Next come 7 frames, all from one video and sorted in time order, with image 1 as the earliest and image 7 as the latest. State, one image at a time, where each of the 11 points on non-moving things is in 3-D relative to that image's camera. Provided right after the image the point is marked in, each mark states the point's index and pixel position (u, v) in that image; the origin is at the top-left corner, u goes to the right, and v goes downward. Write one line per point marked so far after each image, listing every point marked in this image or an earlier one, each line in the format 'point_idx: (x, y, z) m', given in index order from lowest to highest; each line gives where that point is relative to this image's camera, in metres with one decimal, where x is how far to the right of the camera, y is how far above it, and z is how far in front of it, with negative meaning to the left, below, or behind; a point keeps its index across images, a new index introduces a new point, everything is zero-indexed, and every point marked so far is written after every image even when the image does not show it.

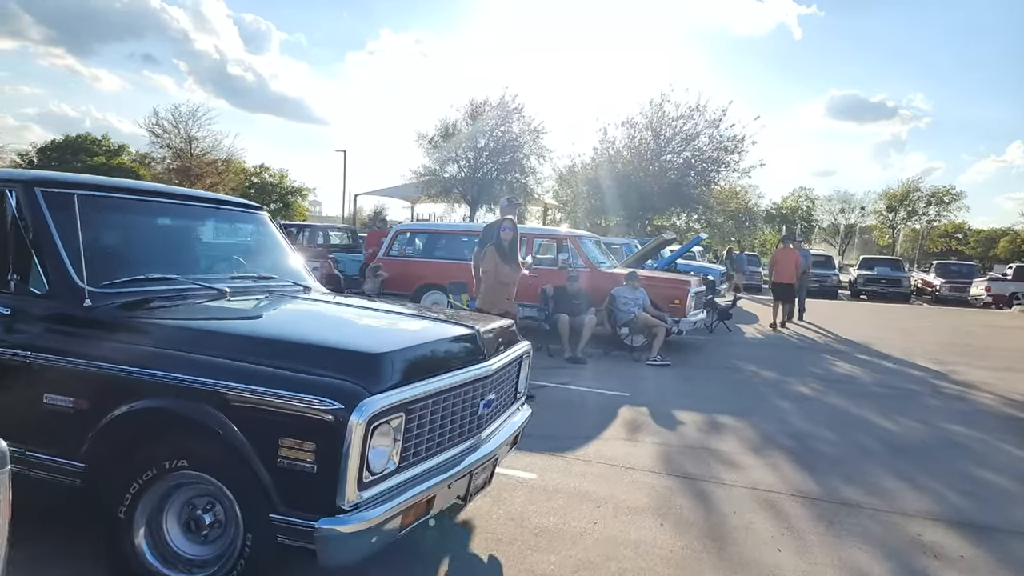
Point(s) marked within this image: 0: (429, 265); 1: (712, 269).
0: (-1.6, +0.4, +11.6) m
1: (+5.9, +0.6, +17.9) m
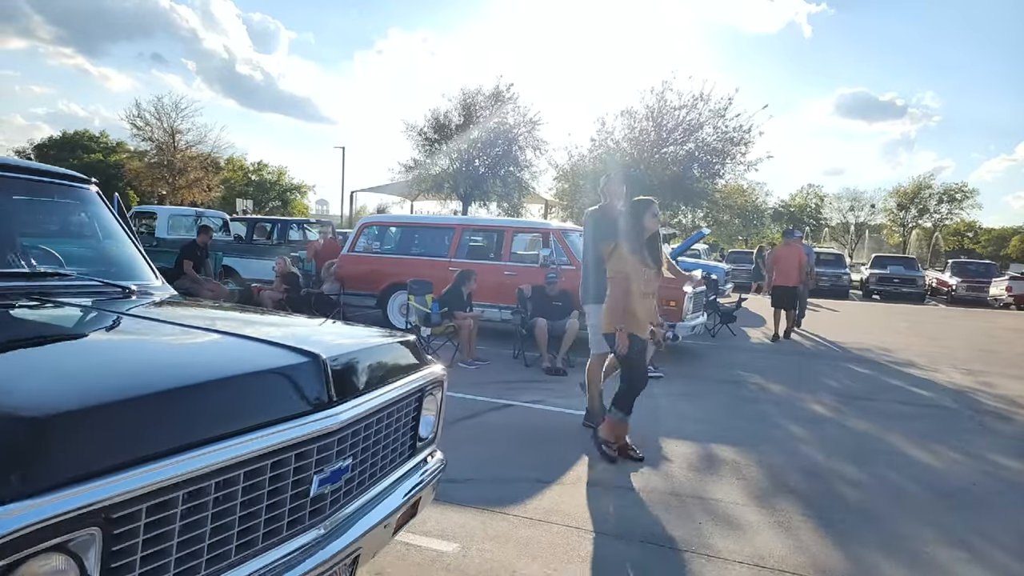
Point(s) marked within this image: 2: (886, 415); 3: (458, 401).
0: (-2.0, +0.4, +10.4) m
1: (+5.6, +0.6, +16.7) m
2: (+4.1, -1.4, +6.7) m
3: (-0.6, -1.2, +6.3) m
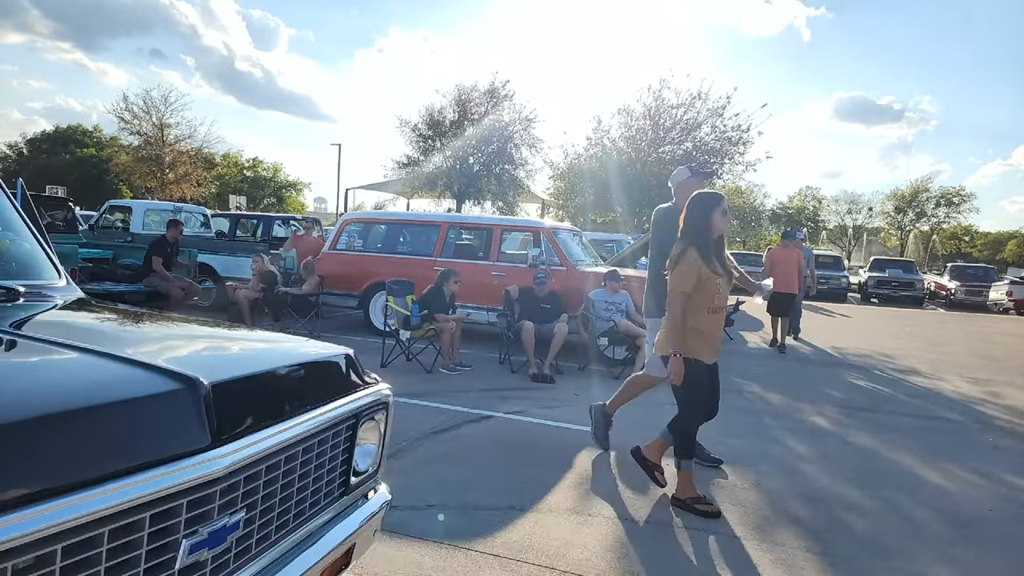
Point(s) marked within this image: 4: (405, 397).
0: (-2.1, +0.4, +10.0) m
1: (+5.4, +0.5, +16.2) m
2: (+3.9, -1.5, +6.2) m
3: (-0.8, -1.2, +5.8) m
4: (-1.1, -1.1, +6.3) m
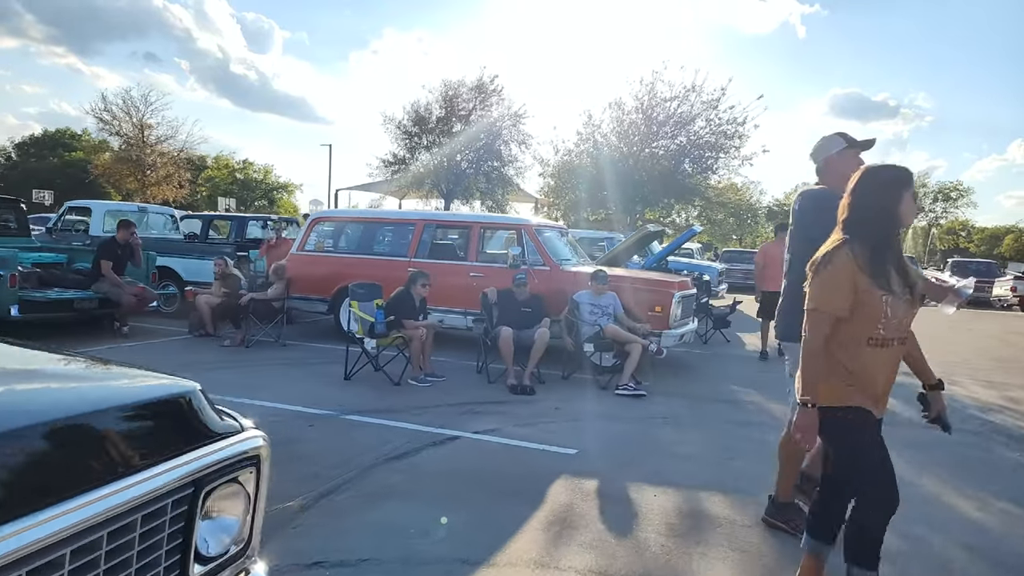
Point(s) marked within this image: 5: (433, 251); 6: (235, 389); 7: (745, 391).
0: (-2.4, +0.4, +9.3) m
1: (+5.1, +0.5, +15.6) m
2: (+3.7, -1.4, +5.6) m
3: (-1.0, -1.2, +5.2) m
4: (-1.4, -1.2, +5.6) m
5: (-1.2, +0.6, +9.1) m
6: (-2.9, -1.1, +6.3) m
7: (+2.8, -1.3, +7.4) m
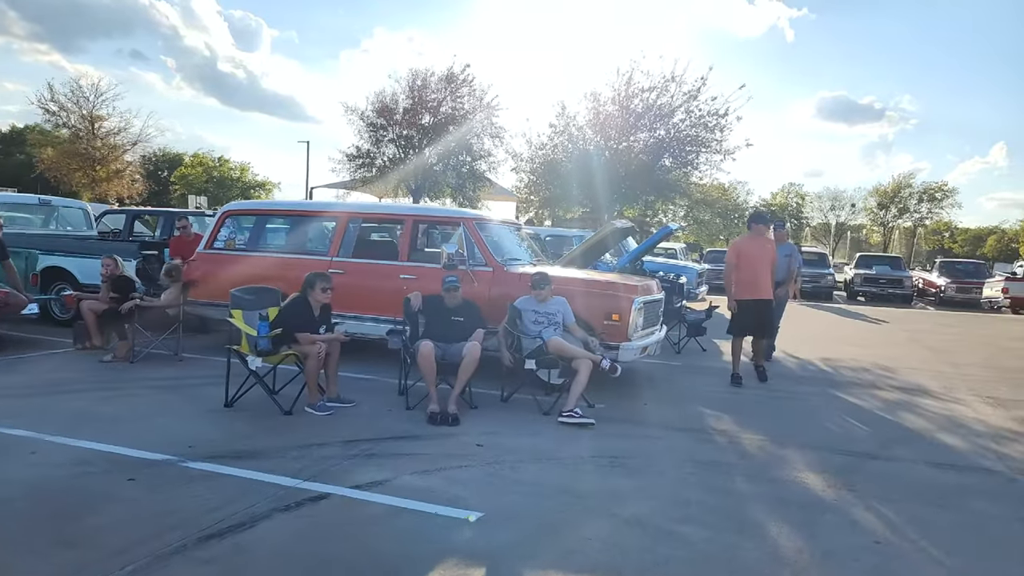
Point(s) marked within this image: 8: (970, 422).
0: (-3.2, +0.3, +8.0) m
1: (+4.2, +0.5, +14.4) m
2: (+2.9, -1.5, +4.4) m
3: (-1.7, -1.3, +3.9) m
4: (-2.1, -1.2, +4.4) m
5: (-2.0, +0.5, +7.8) m
6: (-3.6, -1.1, +5.0) m
7: (+2.1, -1.3, +6.2) m
8: (+4.8, -1.4, +6.4) m
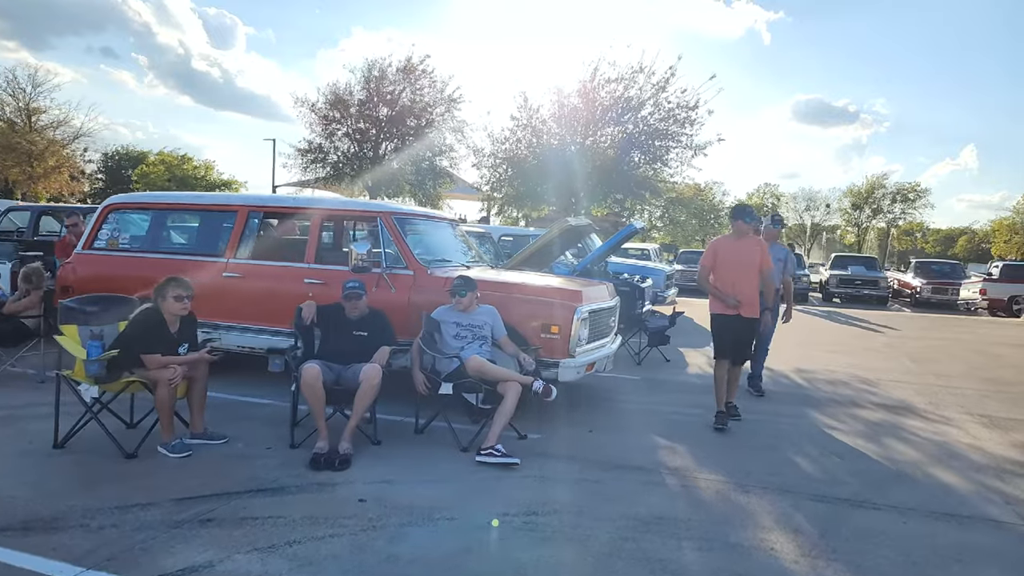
0: (-4.0, +0.2, +6.8) m
1: (+3.1, +0.4, +13.5) m
2: (+2.3, -1.5, +3.4) m
3: (-2.4, -1.4, +2.8) m
4: (-2.8, -1.3, +3.2) m
5: (-2.8, +0.4, +6.7) m
6: (-4.3, -1.2, +3.8) m
7: (+1.3, -1.4, +5.2) m
8: (+4.1, -1.5, +5.4) m
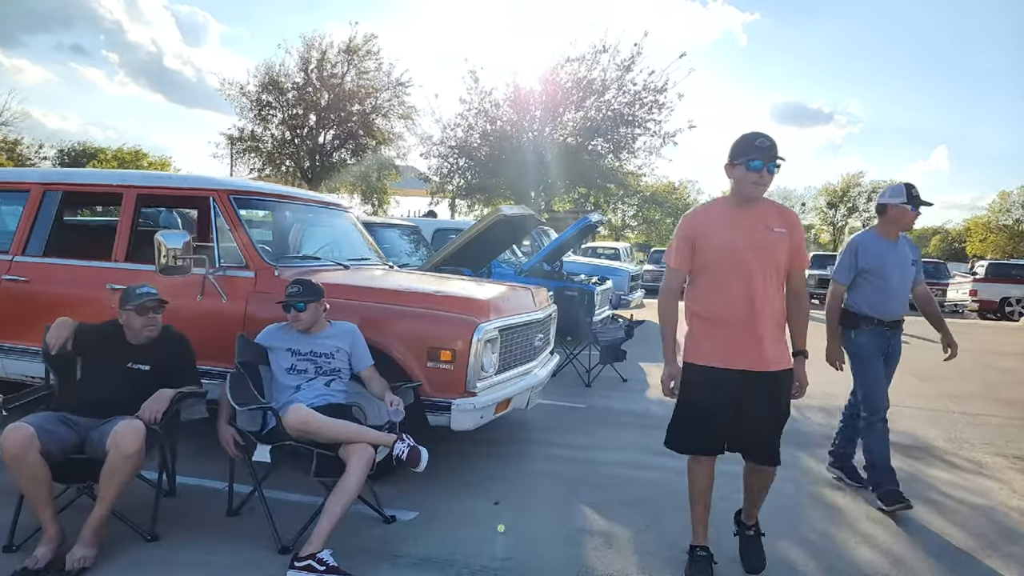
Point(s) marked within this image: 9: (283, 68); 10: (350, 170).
0: (-4.9, +0.2, +5.0) m
1: (+2.0, +0.4, +11.9) m
2: (+1.5, -1.6, +1.8) m
3: (-3.1, -1.4, +1.0) m
4: (-3.5, -1.4, +1.4) m
5: (-3.6, +0.4, +4.9) m
6: (-5.1, -1.3, +1.9) m
7: (+0.5, -1.4, +3.5) m
8: (+3.2, -1.5, +3.9) m
9: (-6.7, +6.4, +18.0) m
10: (-4.8, +3.6, +18.4) m
